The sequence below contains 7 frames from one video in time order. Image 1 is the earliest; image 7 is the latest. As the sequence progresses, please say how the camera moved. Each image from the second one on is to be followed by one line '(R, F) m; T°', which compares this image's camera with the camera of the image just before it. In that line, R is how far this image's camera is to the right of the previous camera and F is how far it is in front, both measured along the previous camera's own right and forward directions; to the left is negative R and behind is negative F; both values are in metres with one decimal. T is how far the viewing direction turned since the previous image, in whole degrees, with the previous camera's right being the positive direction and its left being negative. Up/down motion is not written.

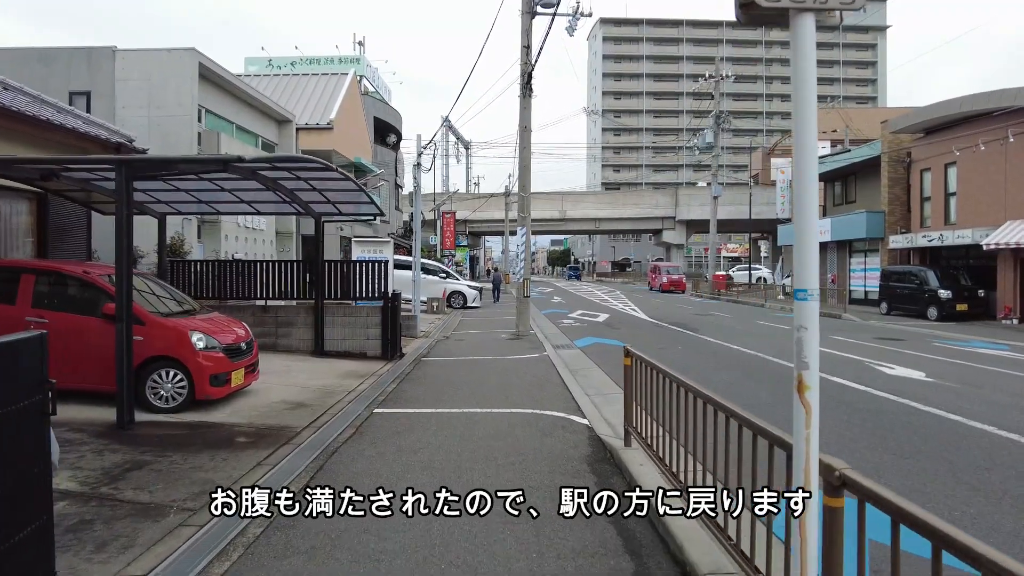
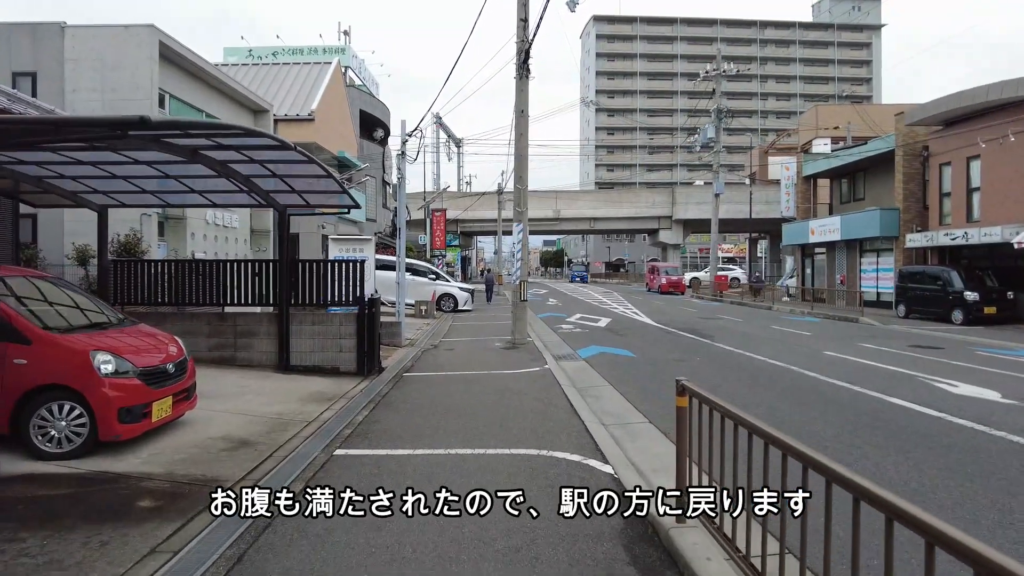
(-0.1, +1.7) m; +1°
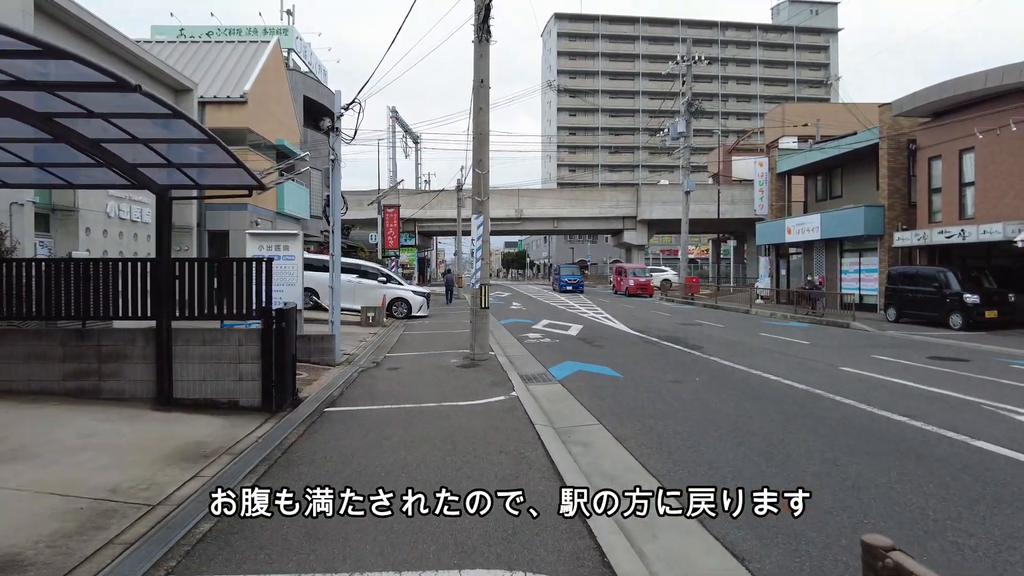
(+0.1, +2.5) m; +3°
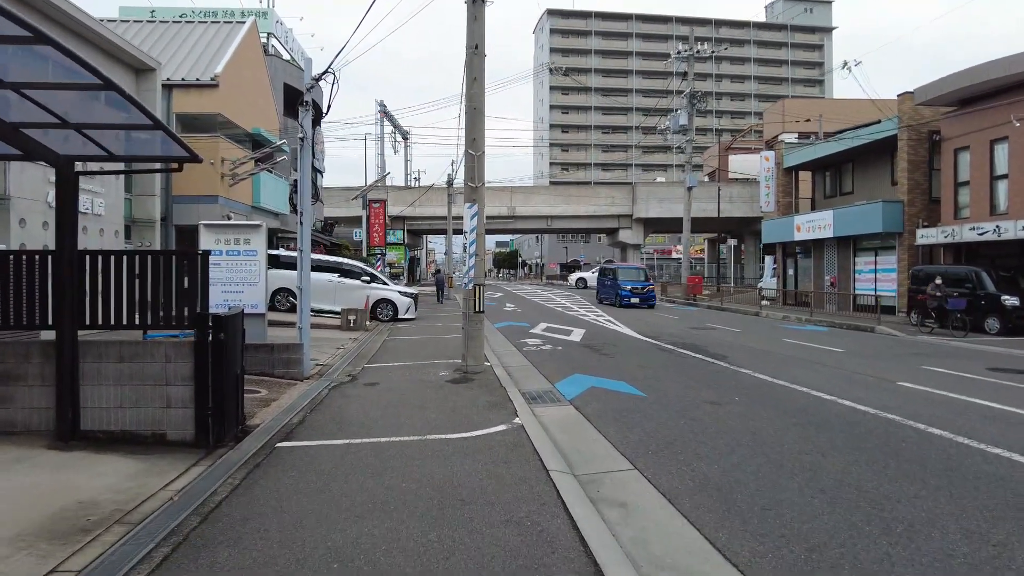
(-0.1, +1.8) m; +1°
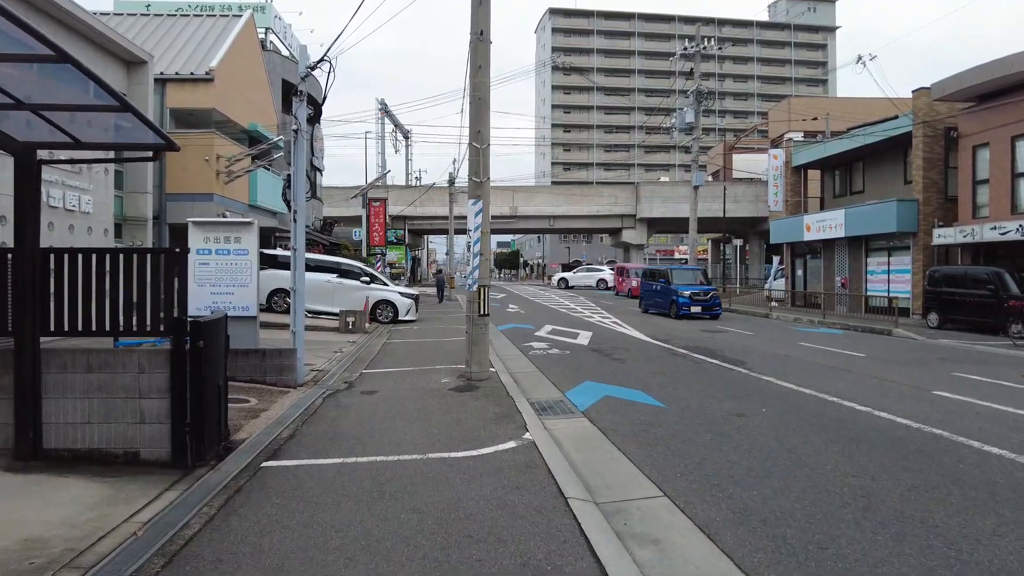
(-0.1, +0.7) m; 0°
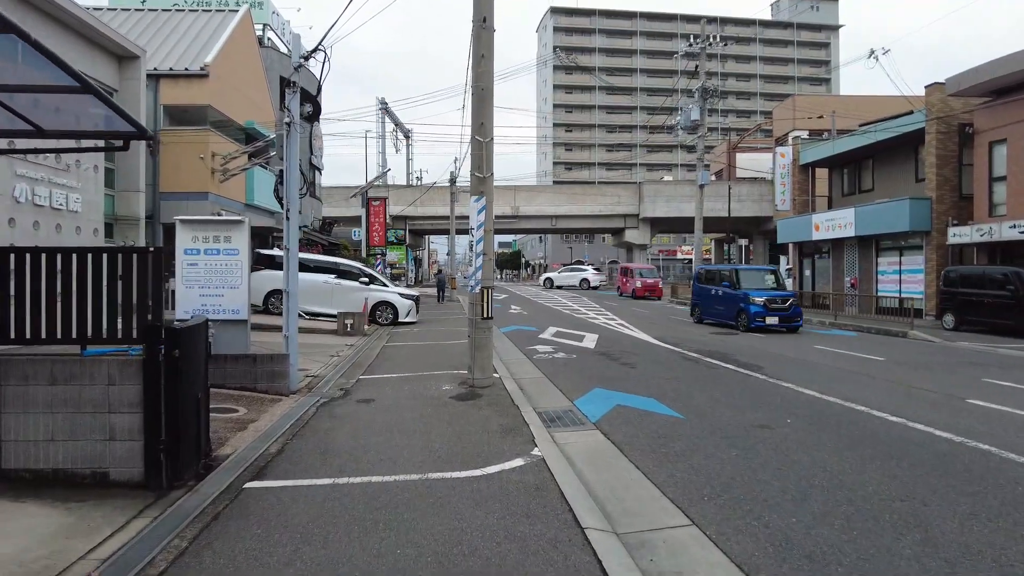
(-0.1, +0.6) m; 0°
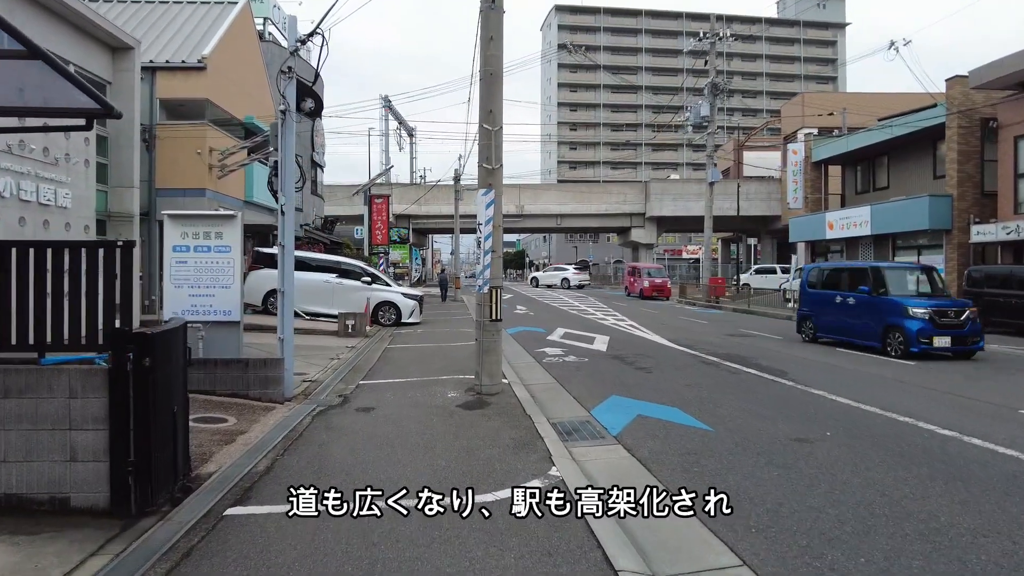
(-0.1, +0.7) m; 0°
